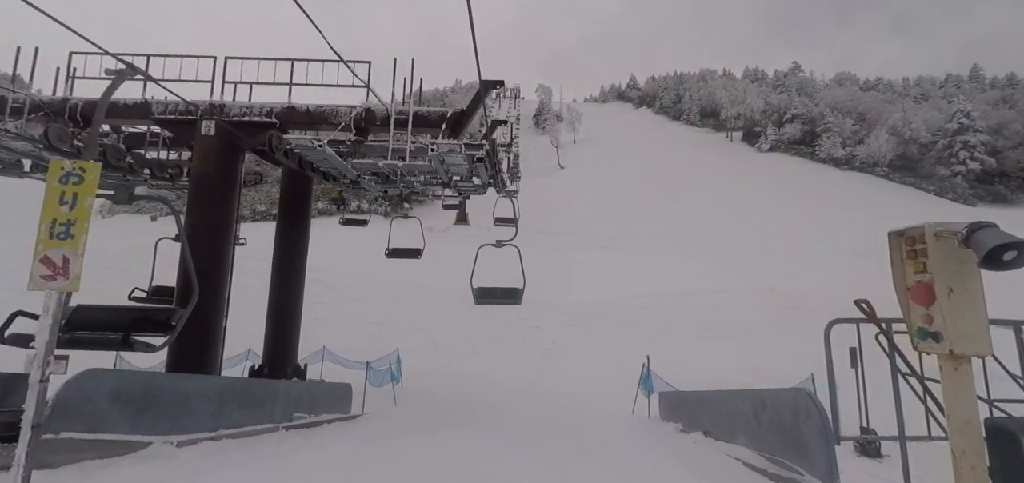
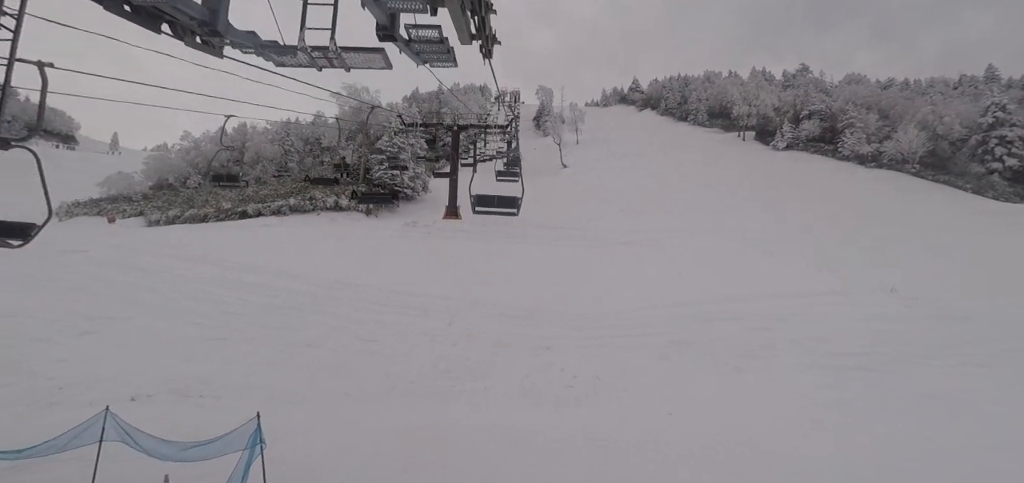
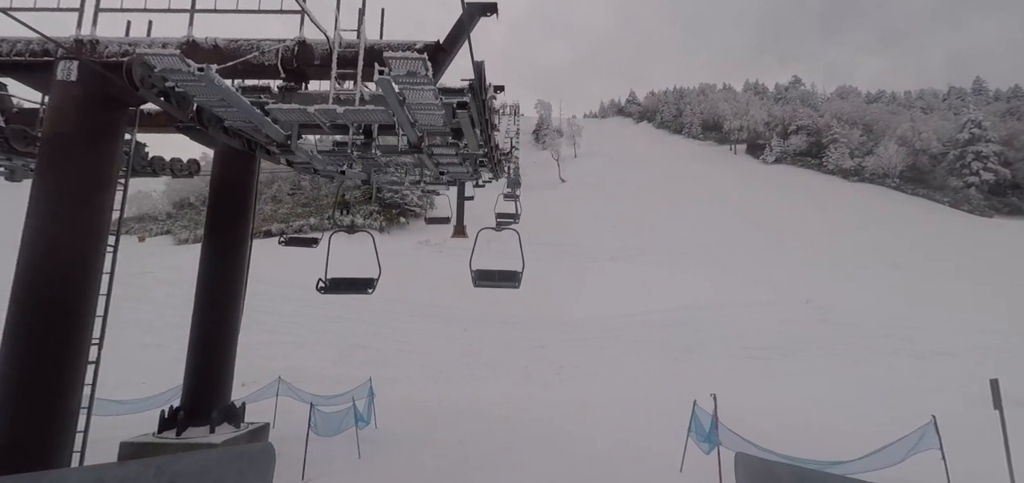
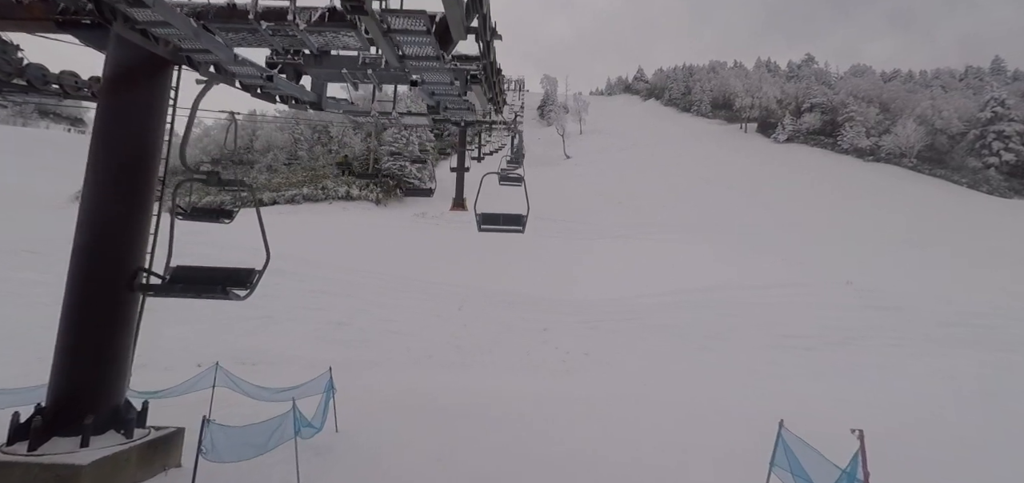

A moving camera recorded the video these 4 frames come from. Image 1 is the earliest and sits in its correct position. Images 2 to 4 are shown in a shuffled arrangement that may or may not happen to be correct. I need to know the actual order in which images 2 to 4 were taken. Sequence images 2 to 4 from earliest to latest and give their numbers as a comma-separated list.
3, 4, 2
